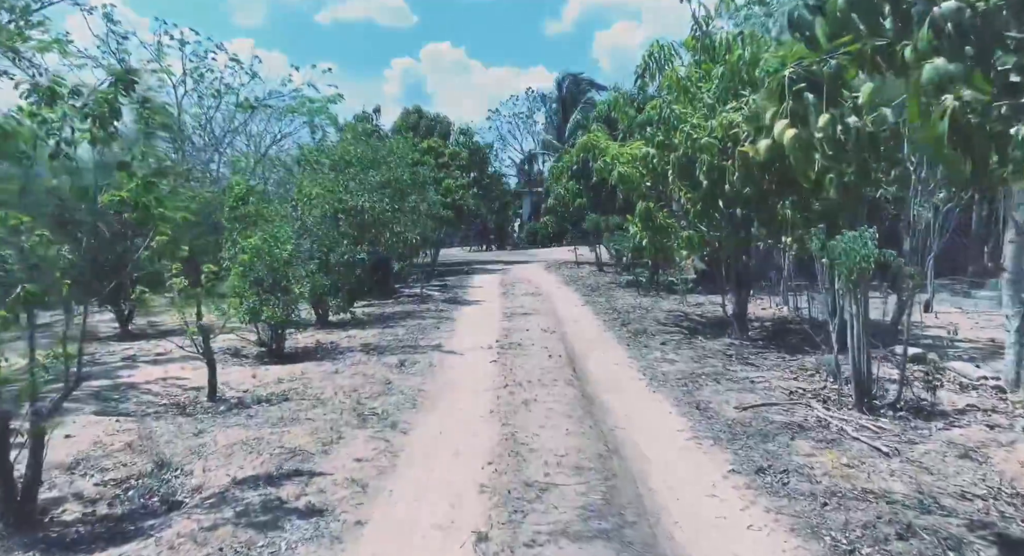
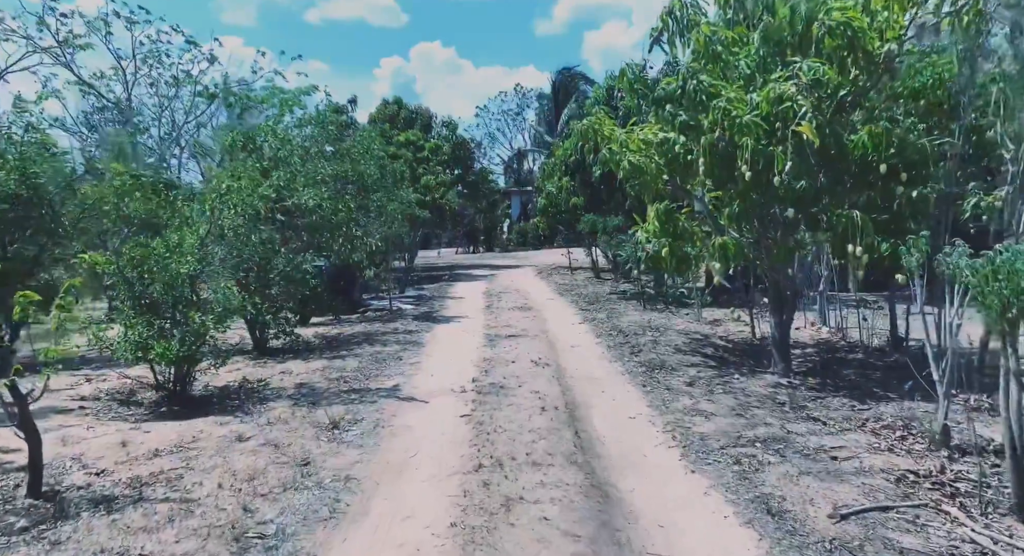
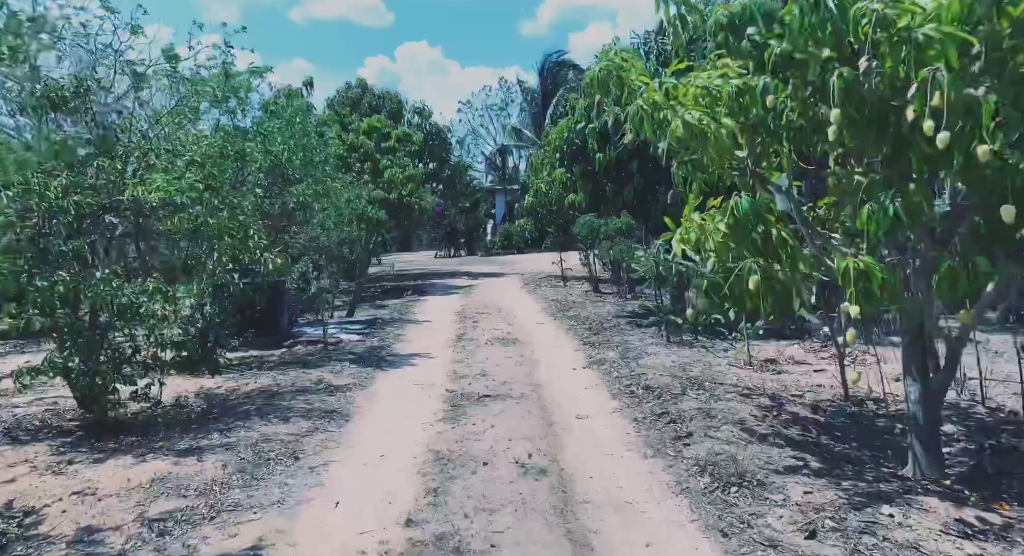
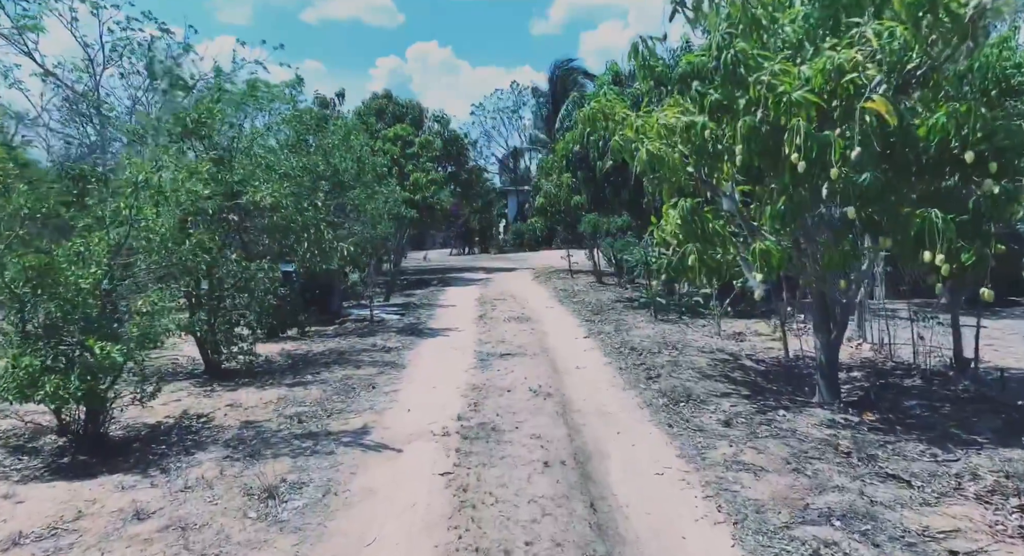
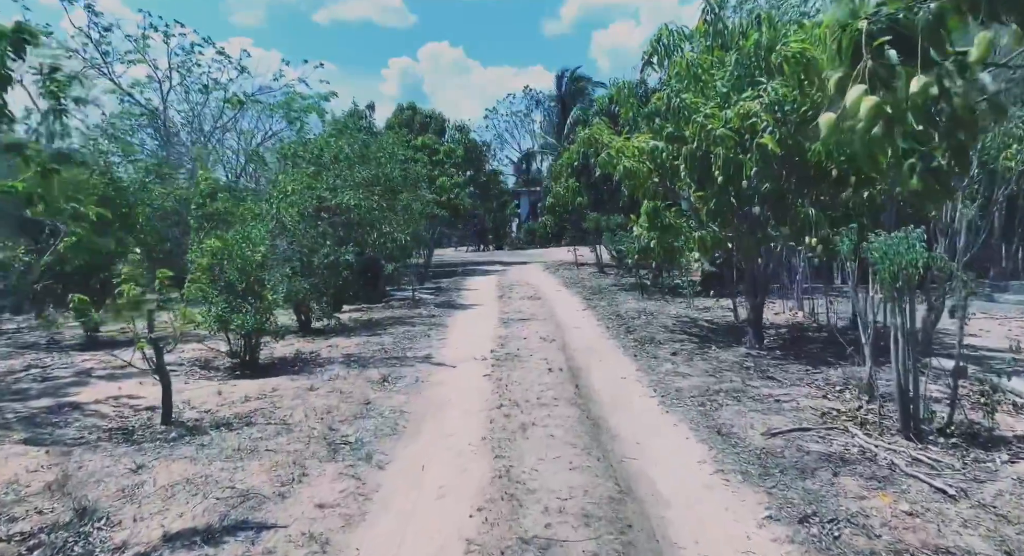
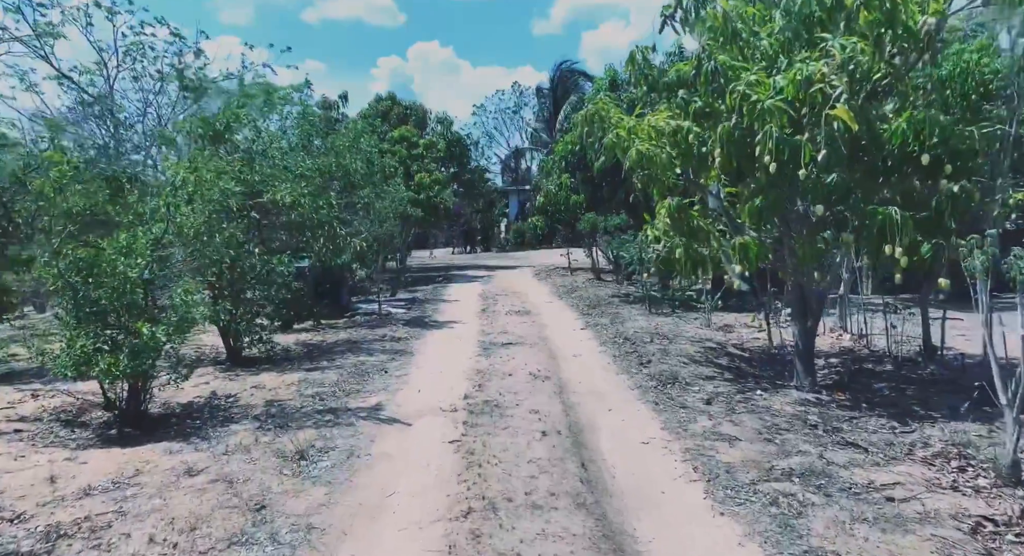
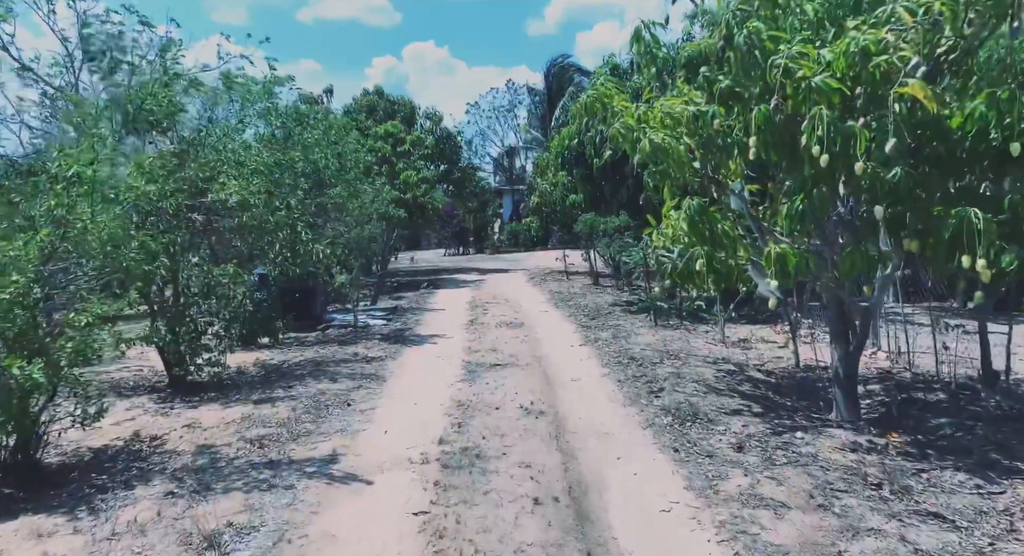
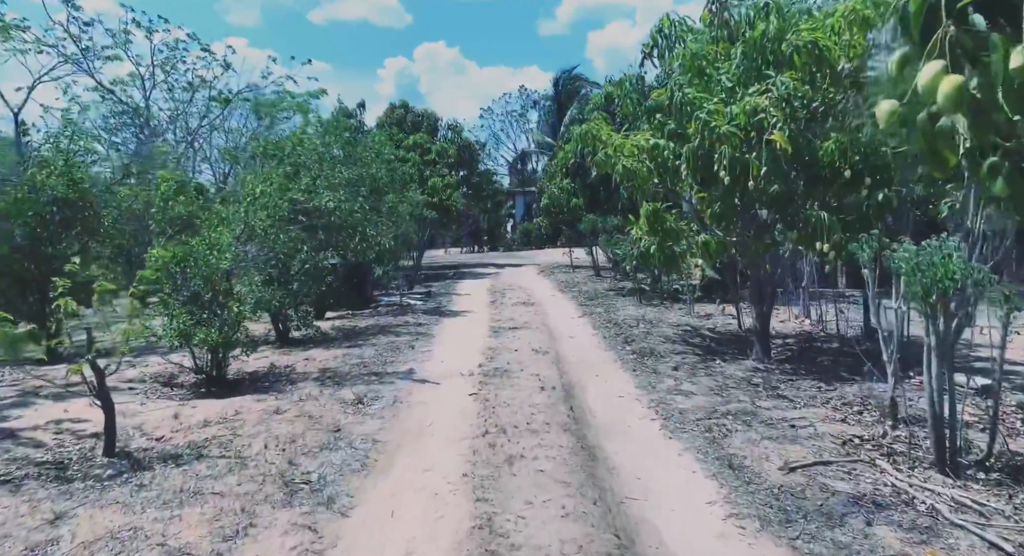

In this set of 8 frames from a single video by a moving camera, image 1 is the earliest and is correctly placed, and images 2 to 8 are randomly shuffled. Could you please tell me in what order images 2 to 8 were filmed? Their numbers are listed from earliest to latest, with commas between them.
5, 8, 2, 6, 4, 7, 3
